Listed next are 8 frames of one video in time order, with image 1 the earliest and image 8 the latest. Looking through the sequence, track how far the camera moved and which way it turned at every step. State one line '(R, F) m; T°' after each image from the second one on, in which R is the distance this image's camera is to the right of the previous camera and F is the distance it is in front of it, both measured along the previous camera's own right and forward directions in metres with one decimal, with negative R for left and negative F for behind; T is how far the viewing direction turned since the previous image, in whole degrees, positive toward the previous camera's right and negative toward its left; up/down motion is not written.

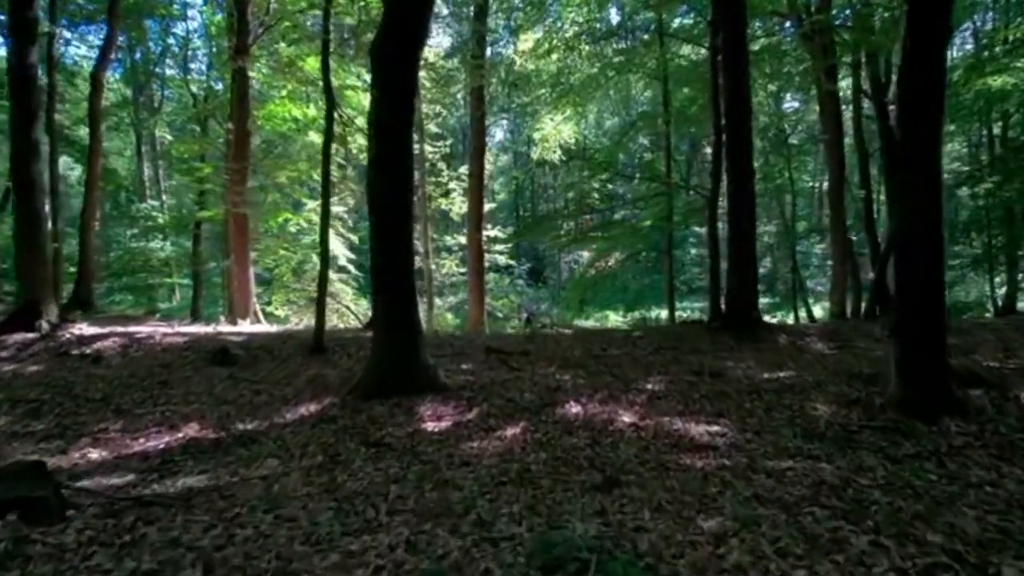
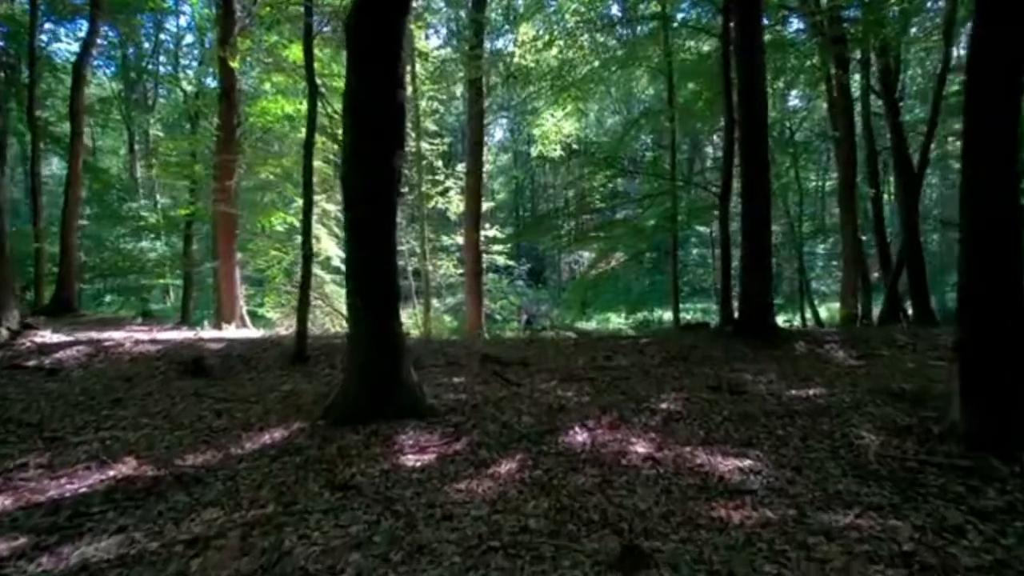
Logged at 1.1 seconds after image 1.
(0.0, +0.7) m; 0°
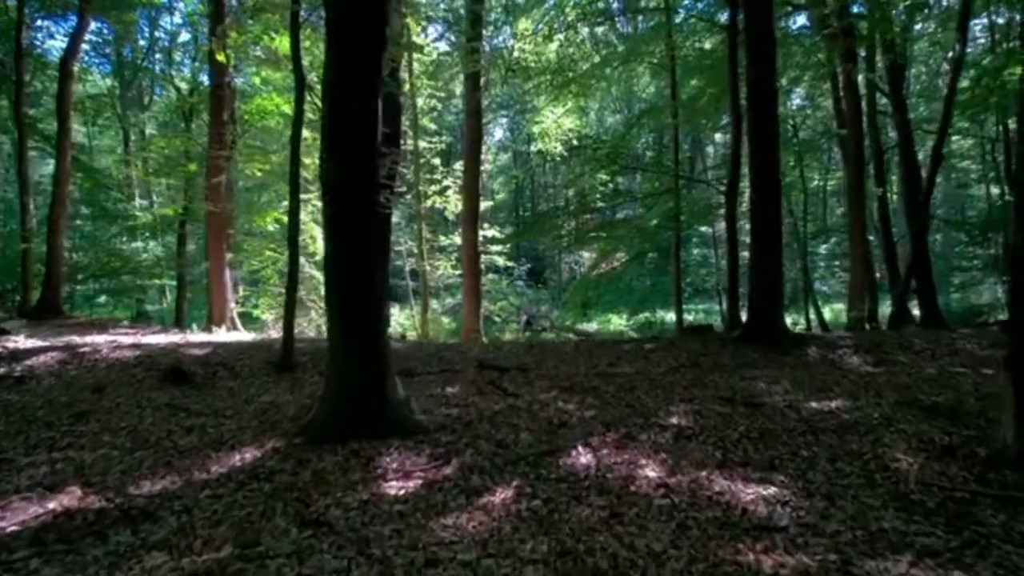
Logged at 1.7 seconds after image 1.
(0.0, +0.4) m; 0°
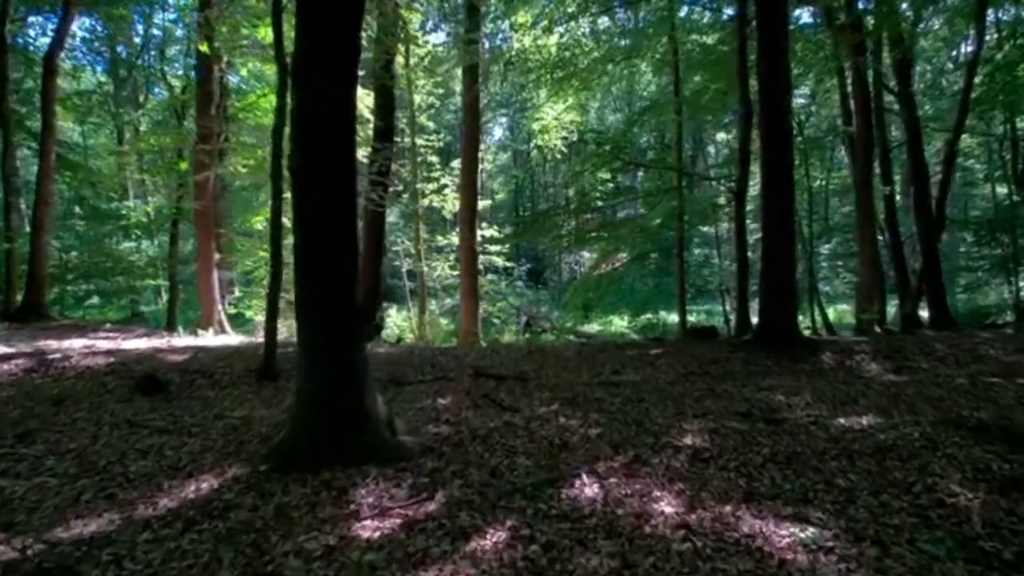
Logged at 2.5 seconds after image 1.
(0.0, +0.5) m; 0°
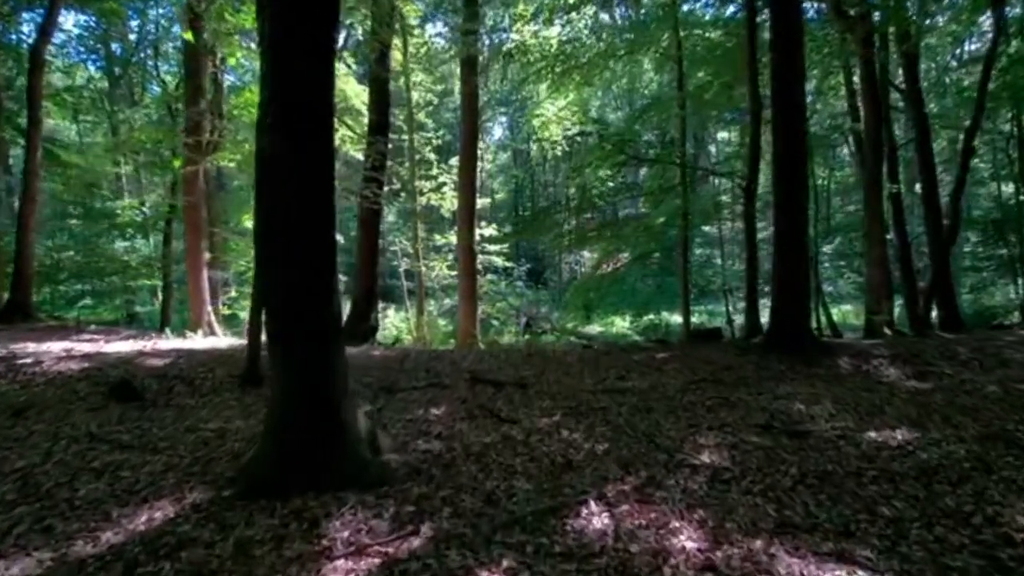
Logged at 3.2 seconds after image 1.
(0.0, +0.4) m; 0°
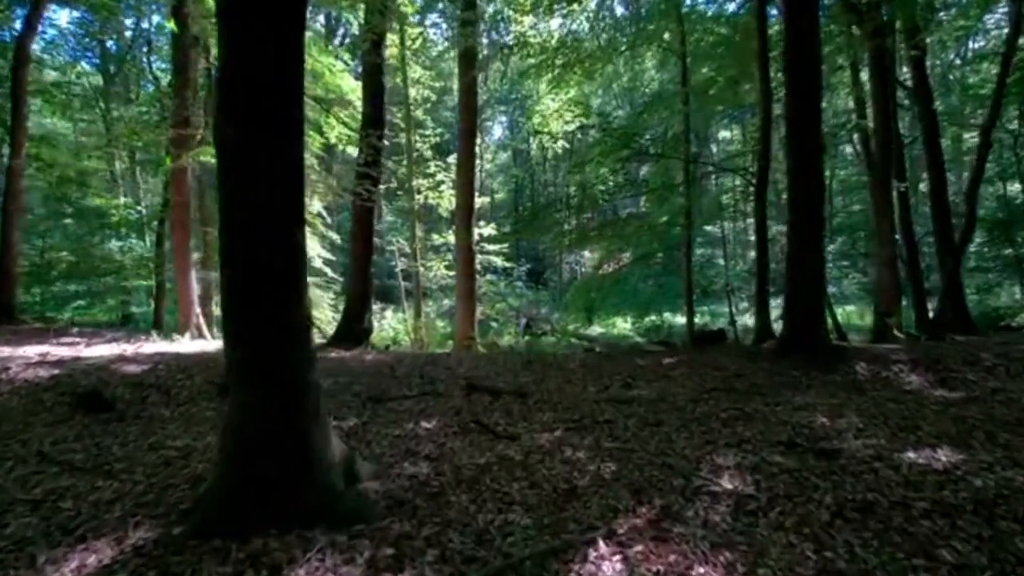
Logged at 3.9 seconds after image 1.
(0.0, +0.4) m; 0°
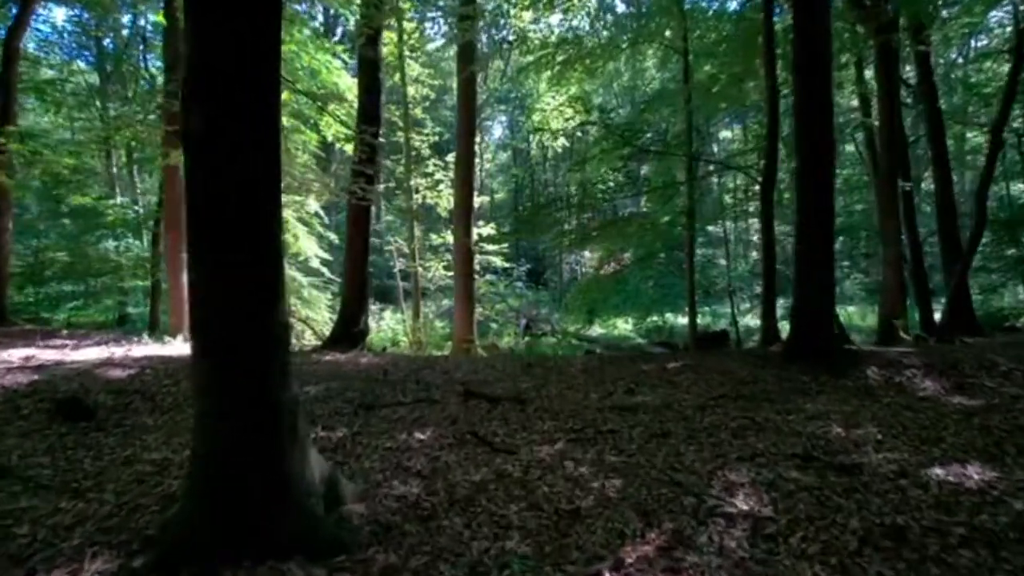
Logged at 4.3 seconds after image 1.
(0.0, +0.3) m; 0°
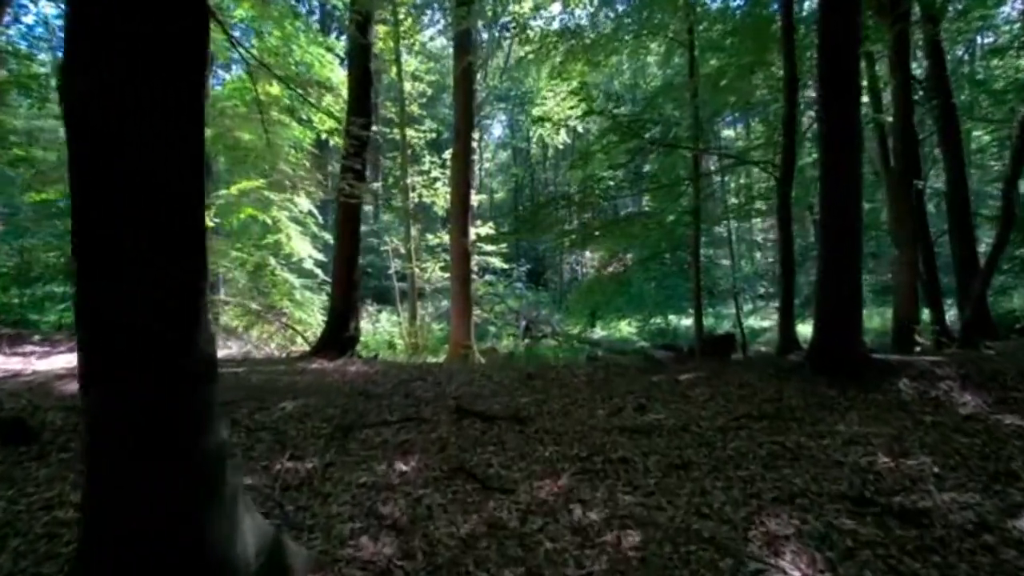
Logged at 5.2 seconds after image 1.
(0.0, +0.6) m; 0°
